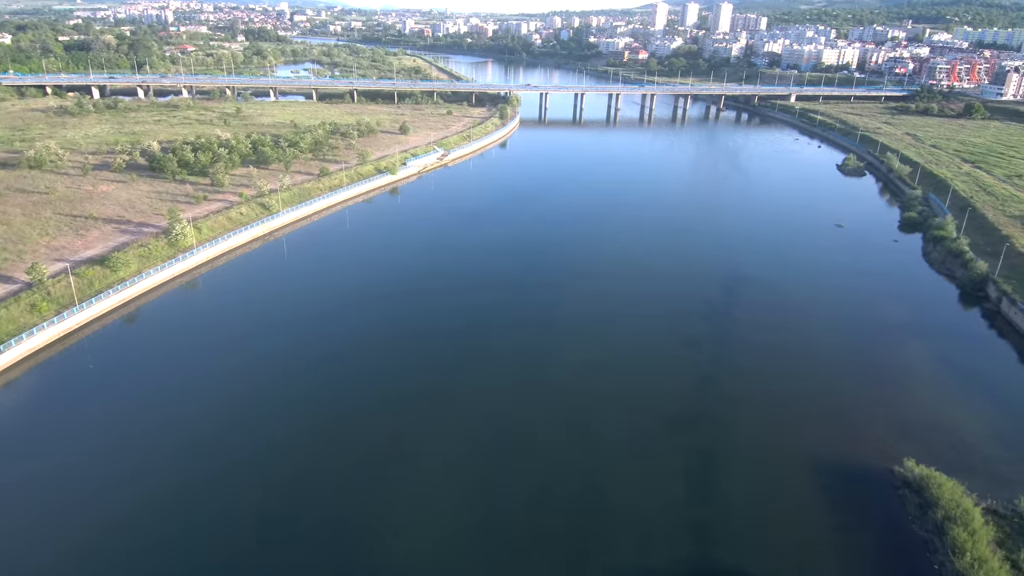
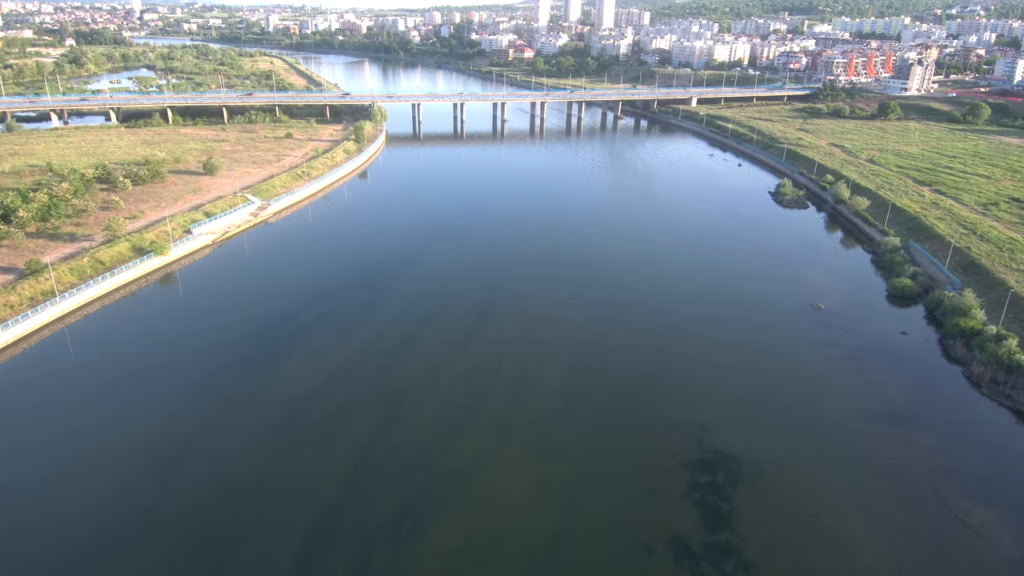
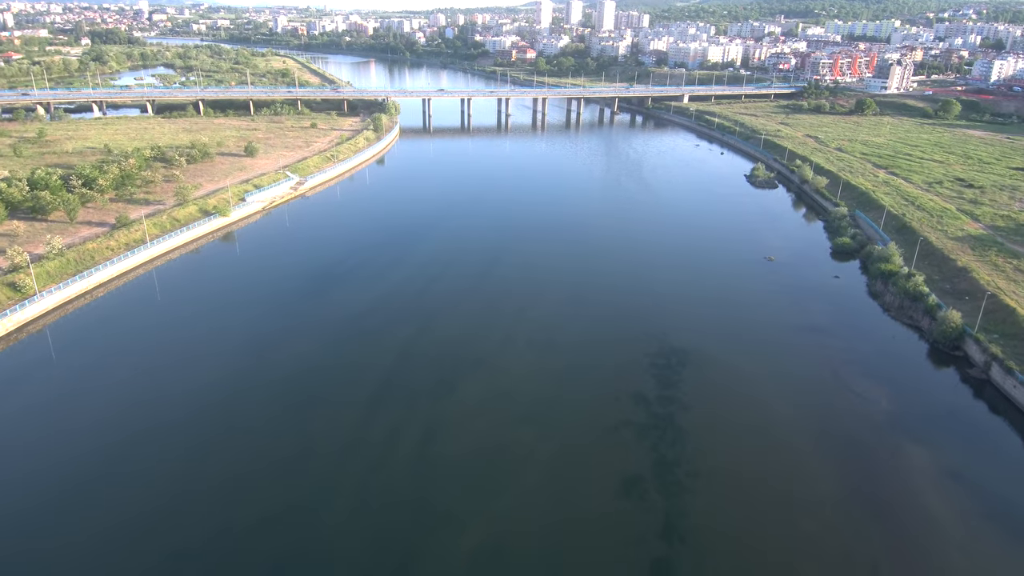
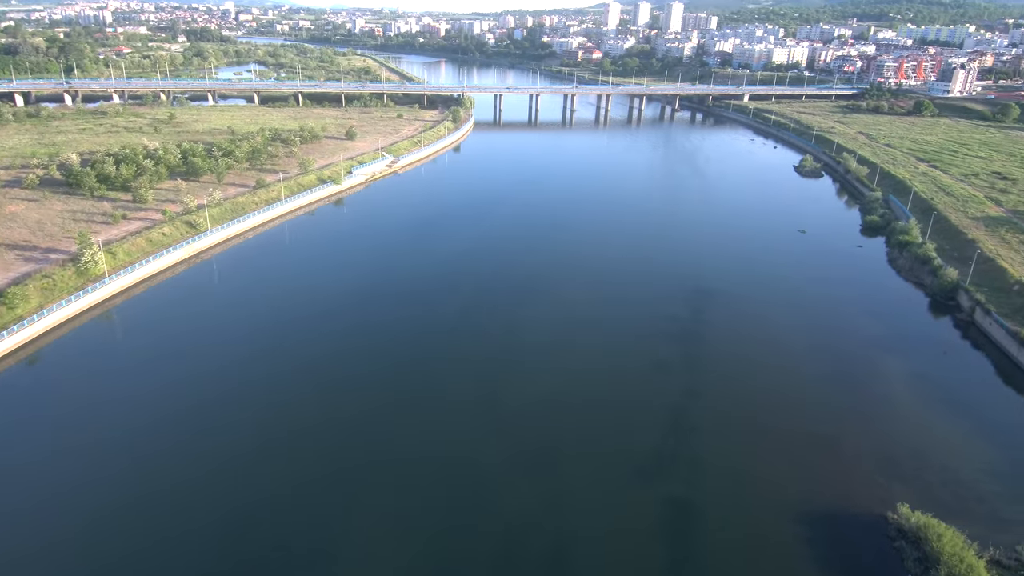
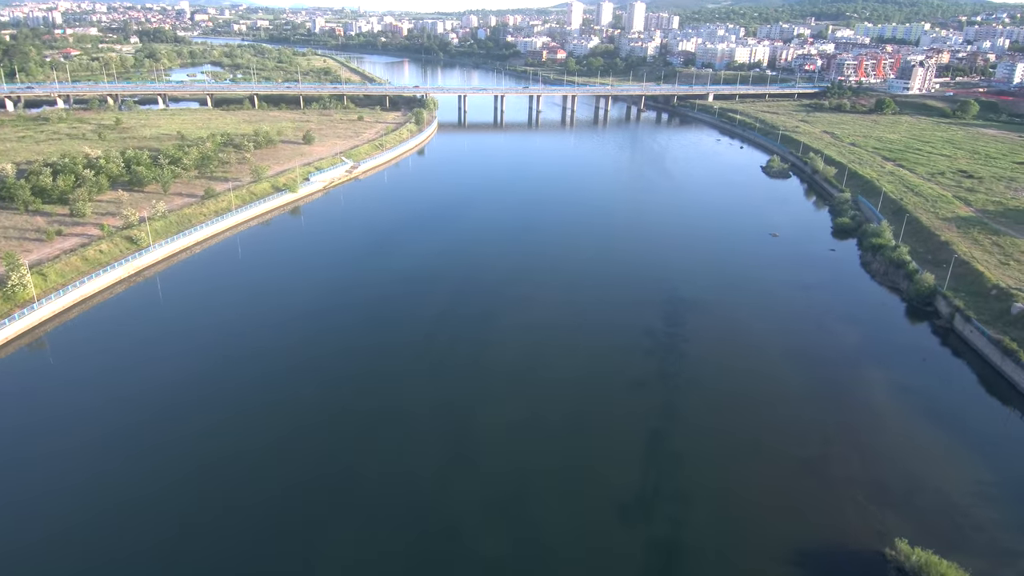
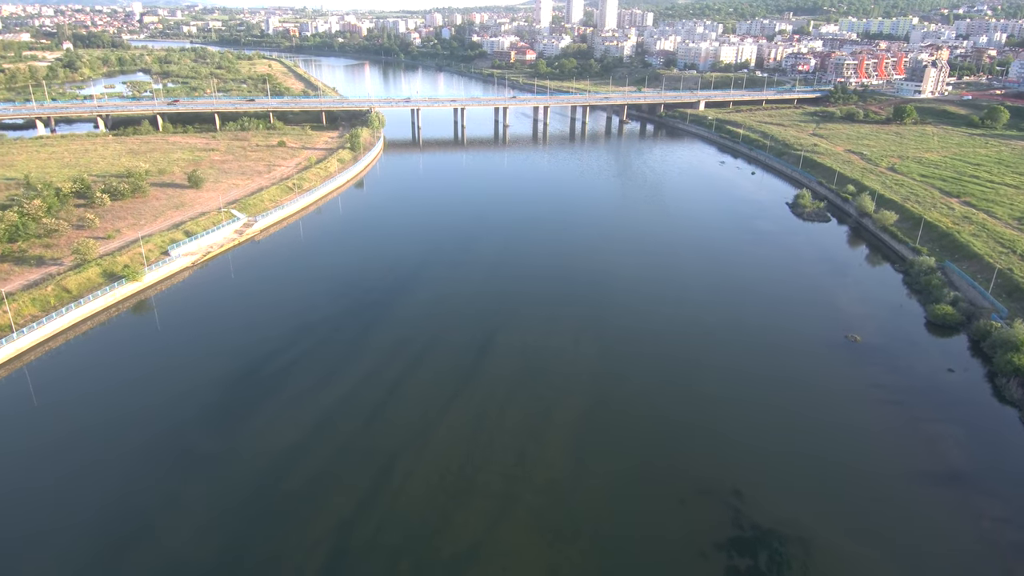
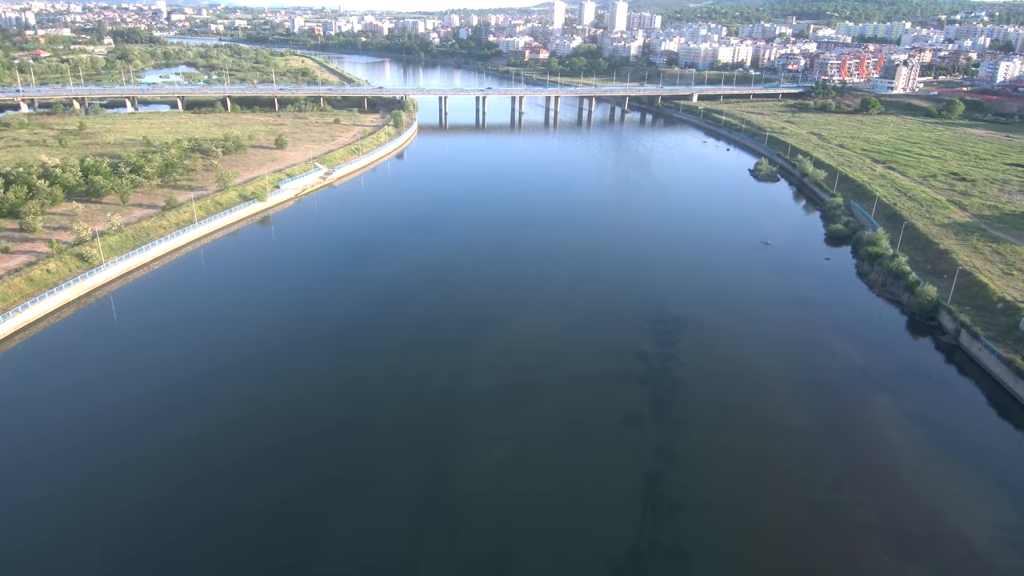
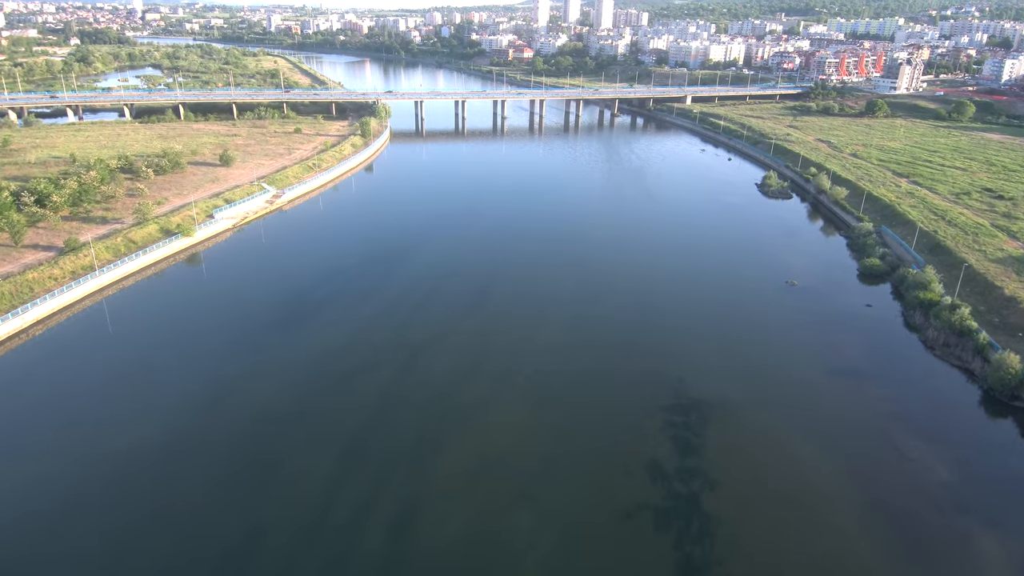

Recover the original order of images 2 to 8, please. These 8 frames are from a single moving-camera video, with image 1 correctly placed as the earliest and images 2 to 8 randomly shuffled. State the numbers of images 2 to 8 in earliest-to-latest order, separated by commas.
4, 5, 7, 3, 8, 2, 6
